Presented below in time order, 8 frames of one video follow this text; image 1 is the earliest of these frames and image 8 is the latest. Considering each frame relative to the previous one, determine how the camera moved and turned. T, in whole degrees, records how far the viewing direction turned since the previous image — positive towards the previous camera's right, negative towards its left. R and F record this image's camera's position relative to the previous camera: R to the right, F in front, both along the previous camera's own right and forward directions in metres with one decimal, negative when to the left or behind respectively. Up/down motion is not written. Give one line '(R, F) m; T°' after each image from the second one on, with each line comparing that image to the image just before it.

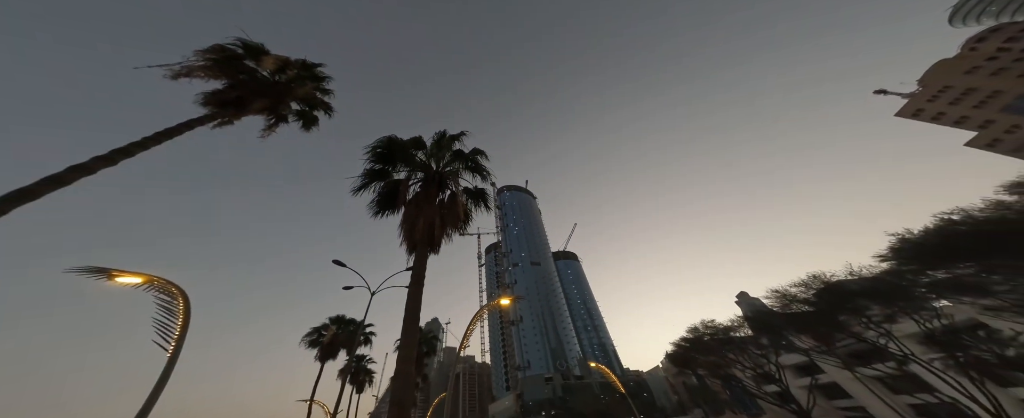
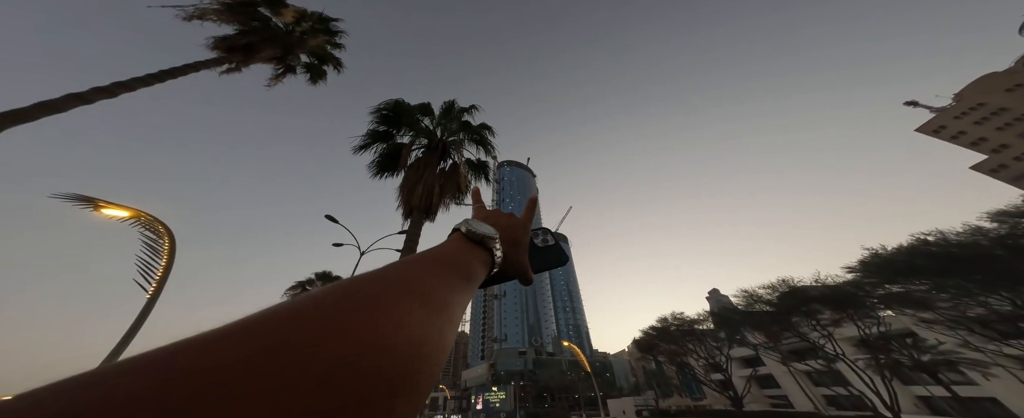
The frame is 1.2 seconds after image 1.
(+2.5, -0.3) m; 0°
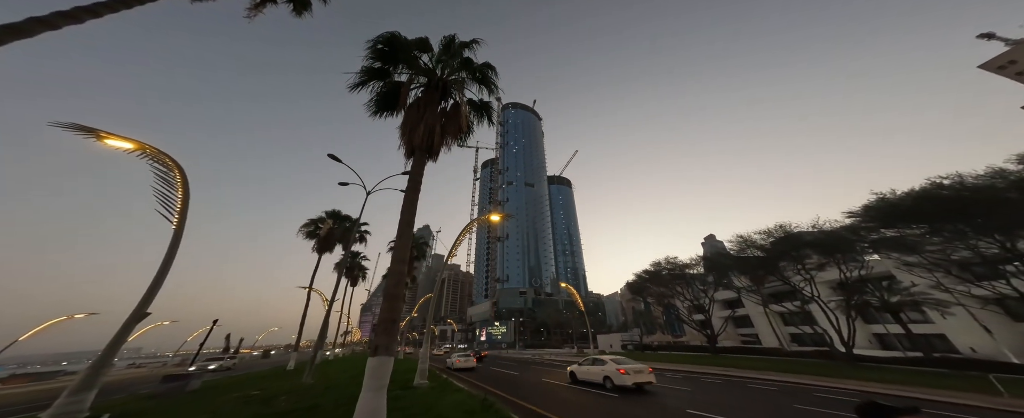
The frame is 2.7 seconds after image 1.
(+1.5, +0.4) m; -1°
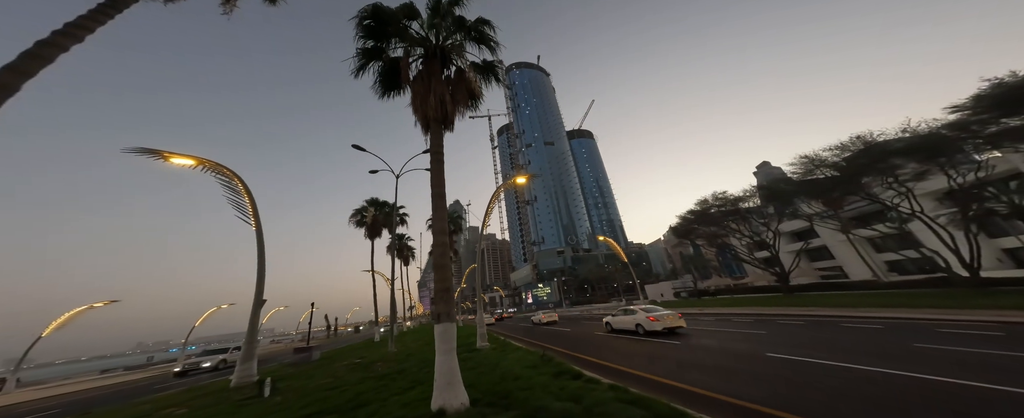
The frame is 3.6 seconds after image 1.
(-0.4, +1.7) m; -6°
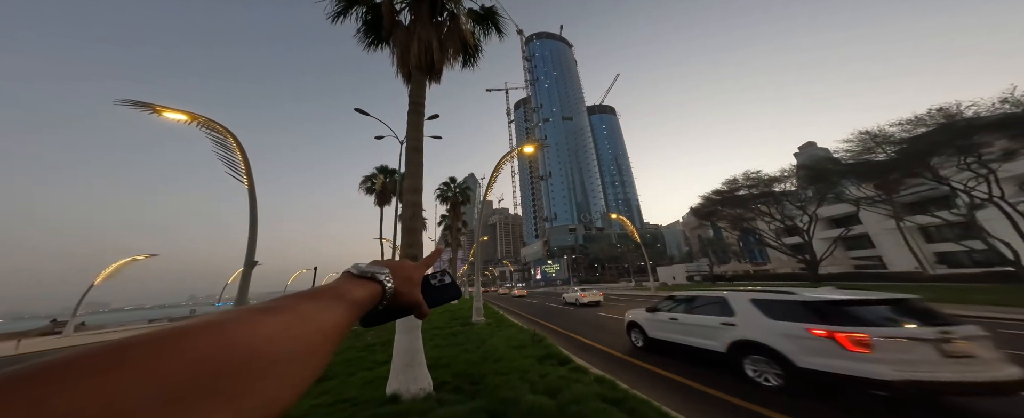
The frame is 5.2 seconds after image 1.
(+0.8, +1.4) m; -3°
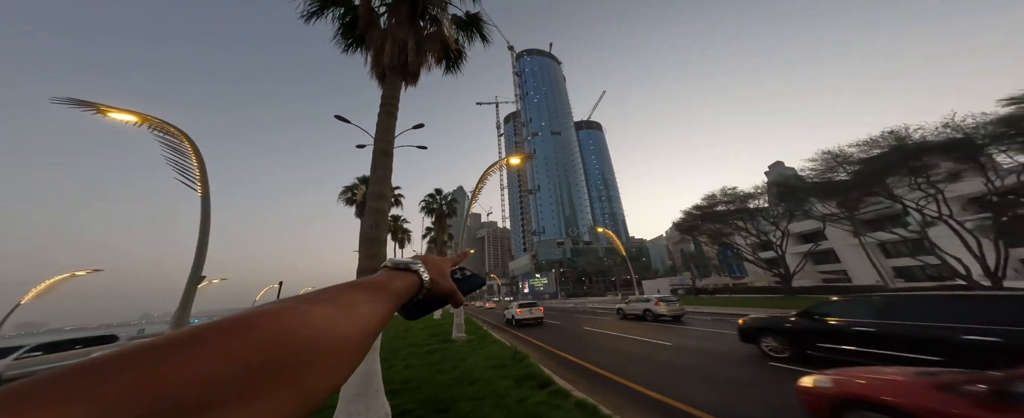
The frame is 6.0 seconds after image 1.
(+0.4, -0.2) m; +2°
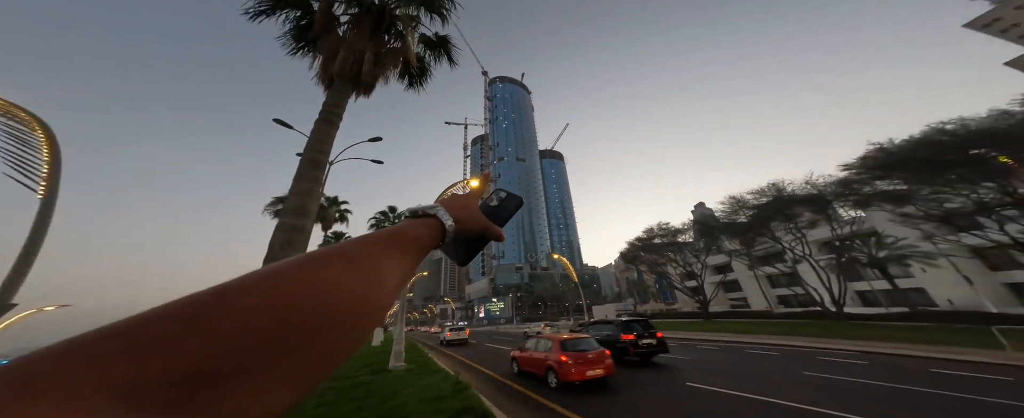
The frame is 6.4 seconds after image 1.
(+0.2, -1.6) m; +8°
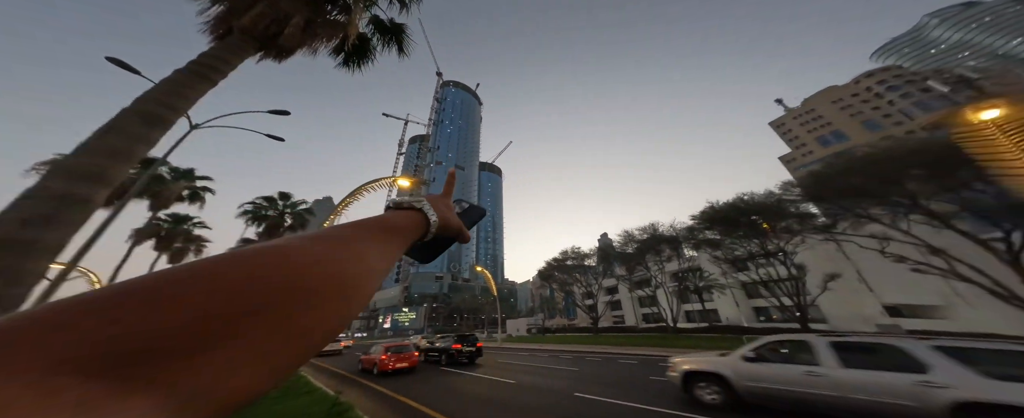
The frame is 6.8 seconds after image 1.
(+1.3, -1.6) m; +13°
